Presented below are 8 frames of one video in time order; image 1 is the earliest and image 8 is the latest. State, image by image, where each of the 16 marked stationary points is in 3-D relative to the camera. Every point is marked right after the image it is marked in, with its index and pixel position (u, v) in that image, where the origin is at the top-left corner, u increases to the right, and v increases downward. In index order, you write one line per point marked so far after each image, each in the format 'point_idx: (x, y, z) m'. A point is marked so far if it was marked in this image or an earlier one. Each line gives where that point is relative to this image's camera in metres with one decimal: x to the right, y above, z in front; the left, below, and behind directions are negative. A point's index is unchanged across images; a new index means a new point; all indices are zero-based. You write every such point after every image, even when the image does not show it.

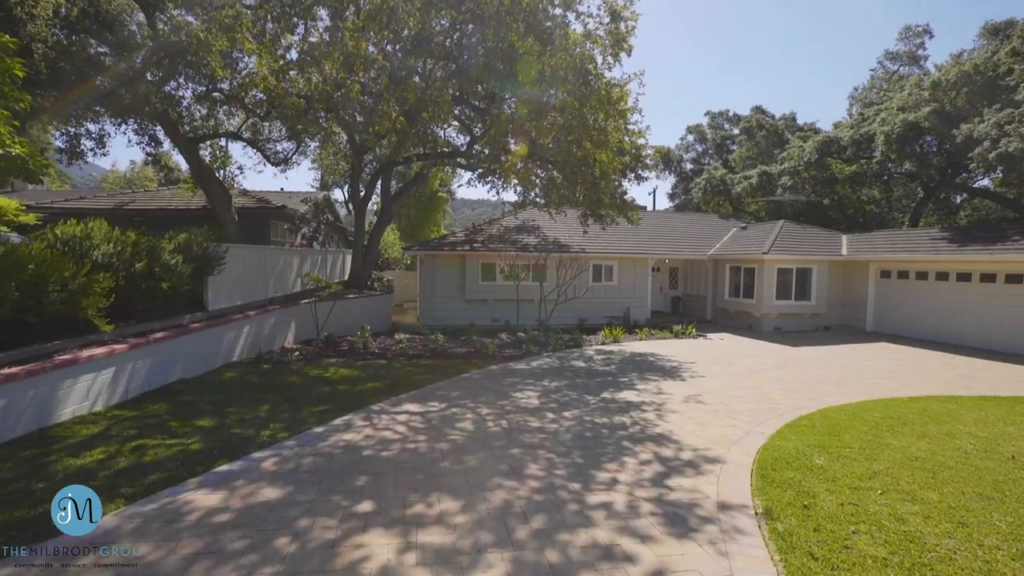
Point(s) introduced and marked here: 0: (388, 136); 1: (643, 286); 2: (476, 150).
0: (-3.4, +4.1, +13.6) m
1: (+4.7, +0.1, +19.2) m
2: (-1.1, +3.9, +14.5) m
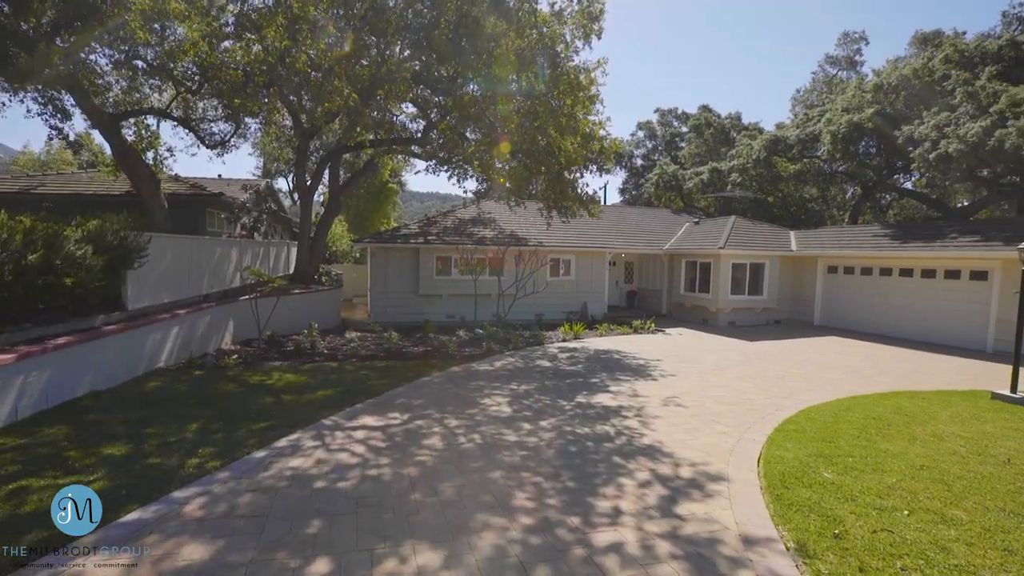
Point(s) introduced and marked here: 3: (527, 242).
0: (-4.3, +4.2, +12.6) m
1: (+3.1, +0.3, +18.9) m
2: (-2.2, +4.1, +13.6) m
3: (+0.4, +1.6, +17.6) m
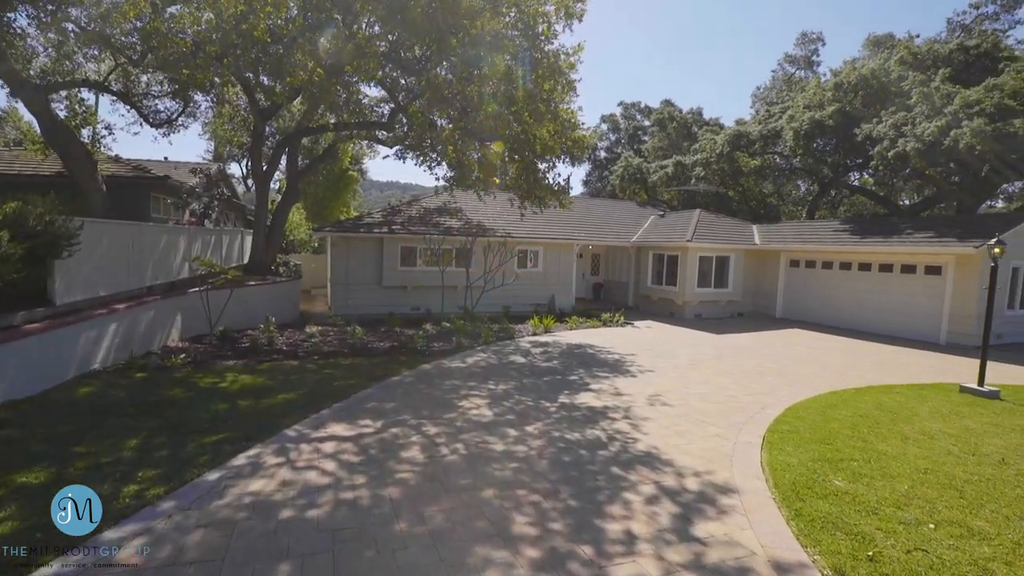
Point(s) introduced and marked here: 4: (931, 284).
0: (-5.0, +4.4, +11.7) m
1: (+2.0, +0.6, +18.7) m
2: (-2.9, +4.3, +12.9) m
3: (-0.6, +1.9, +17.1) m
4: (+13.1, +0.1, +15.8) m
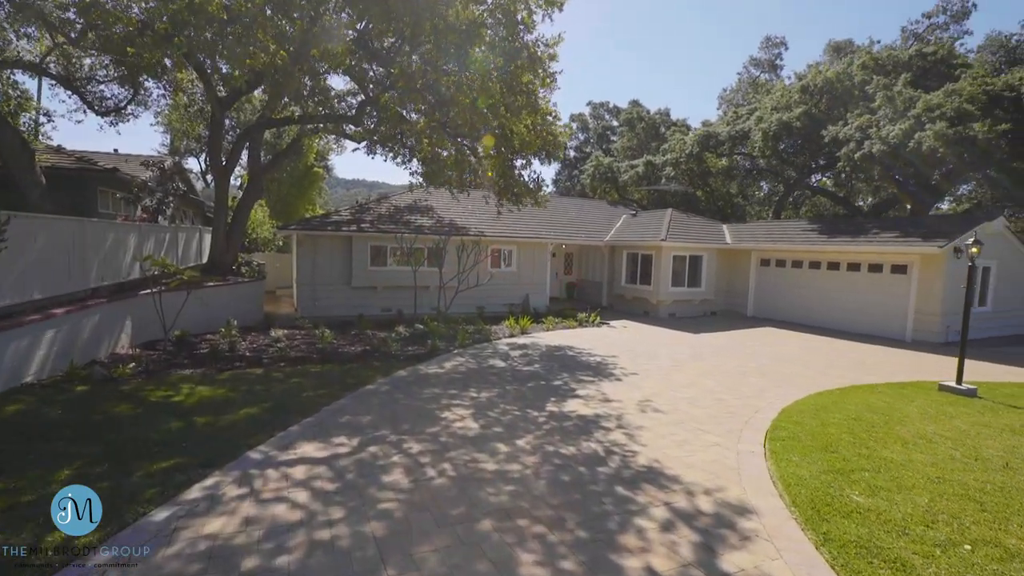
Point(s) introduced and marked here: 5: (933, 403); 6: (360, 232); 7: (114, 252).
0: (-5.5, +4.4, +10.9) m
1: (+1.0, +0.6, +18.4) m
2: (-3.5, +4.2, +12.3) m
3: (-1.5, +1.9, +16.6) m
4: (+12.3, +0.2, +16.2) m
5: (+6.3, -1.7, +7.6) m
6: (-4.4, +1.6, +14.9) m
7: (-7.4, +0.6, +9.4) m
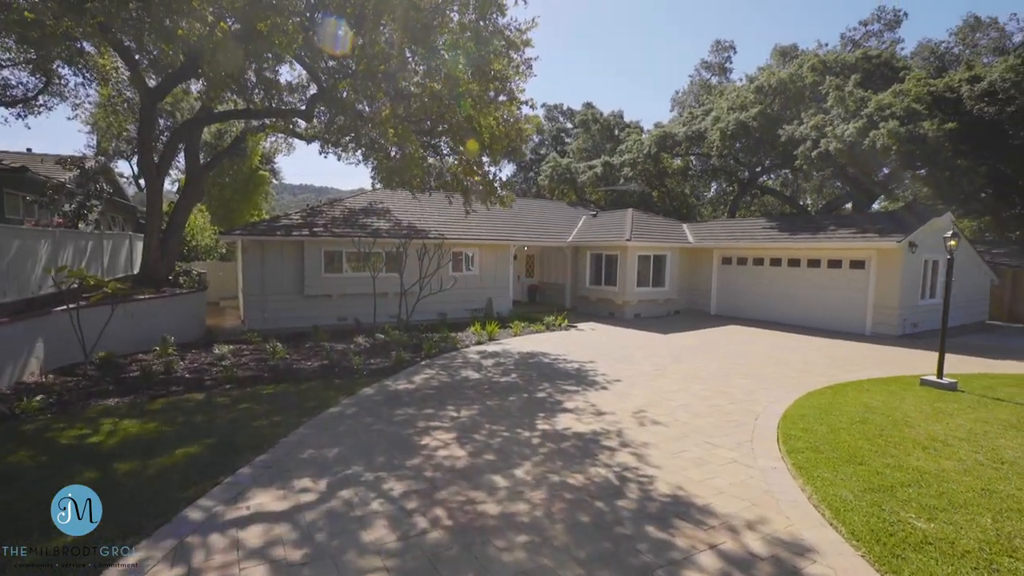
0: (-6.1, +4.1, +9.8) m
1: (-0.2, +0.5, +17.7) m
2: (-4.3, +4.0, +11.3) m
3: (-2.6, +1.7, +15.8) m
4: (+11.2, +0.3, +16.5) m
5: (+6.0, -1.6, +7.4) m
6: (-5.4, +1.4, +13.8) m
7: (-7.8, +0.4, +8.1) m
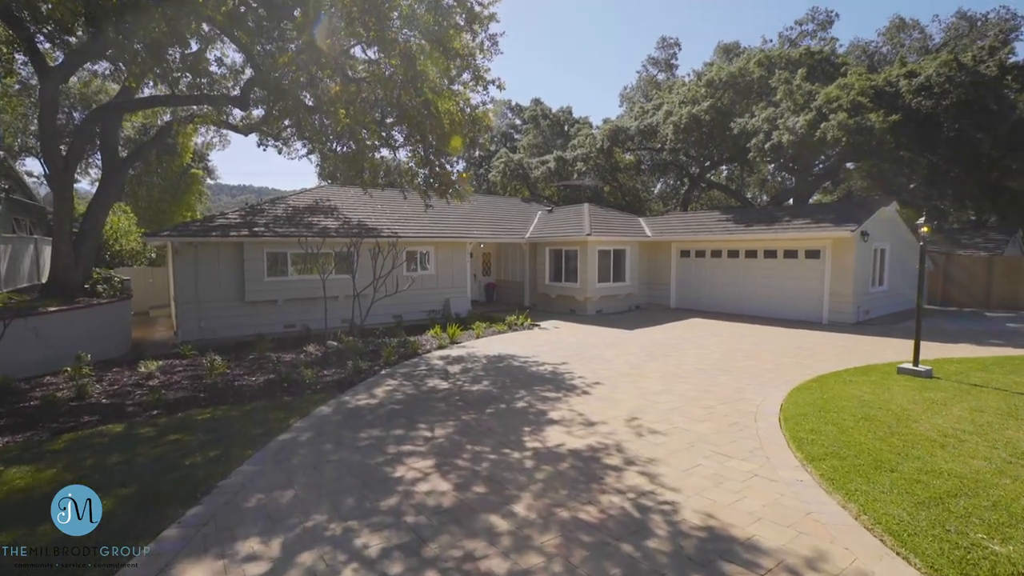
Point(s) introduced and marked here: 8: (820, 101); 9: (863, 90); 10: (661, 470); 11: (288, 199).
0: (-6.8, +4.0, +8.4) m
1: (-1.5, +0.5, +16.9) m
2: (-5.1, +3.9, +10.1) m
3: (-3.8, +1.6, +14.8) m
4: (+9.9, +0.7, +16.8) m
5: (+5.7, -1.4, +7.2) m
6: (-6.3, +1.3, +12.5) m
7: (-8.2, +0.2, +6.6) m
8: (+11.3, +6.9, +18.7) m
9: (+12.7, +7.2, +18.5) m
10: (+1.2, -1.5, +4.3) m
11: (-6.9, +2.8, +15.9) m
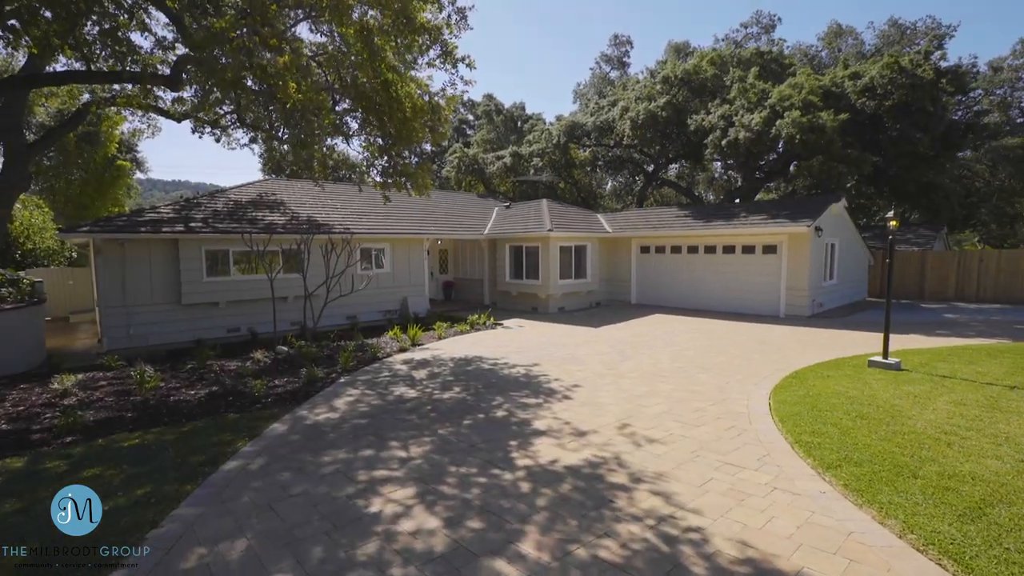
0: (-7.3, +3.9, +7.2) m
1: (-2.8, +0.5, +16.1) m
2: (-5.7, +3.9, +9.0) m
3: (-4.8, +1.6, +13.8) m
4: (+8.7, +0.9, +17.1) m
5: (+5.3, -1.3, +7.2) m
6: (-7.1, +1.2, +11.3) m
7: (-8.4, +0.1, +5.2) m
8: (+9.8, +7.1, +19.1) m
9: (+11.2, +7.4, +19.0) m
10: (+1.2, -1.5, +3.8) m
11: (-8.1, +2.8, +14.6) m
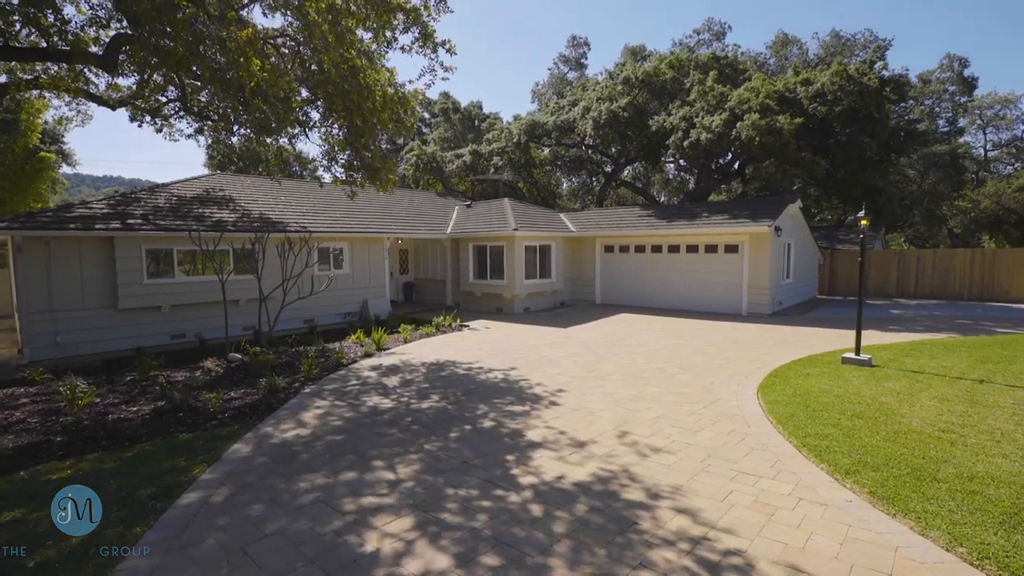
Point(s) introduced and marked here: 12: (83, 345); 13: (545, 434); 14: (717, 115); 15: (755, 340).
0: (-7.5, +3.9, +6.2) m
1: (-3.8, +0.5, +15.5) m
2: (-6.1, +3.9, +8.1) m
3: (-5.6, +1.6, +12.9) m
4: (+7.5, +0.9, +17.4) m
5: (+5.1, -1.3, +7.2) m
6: (-7.7, +1.2, +10.2) m
7: (-8.5, 0.0, +4.1) m
8: (+8.4, +7.1, +19.5) m
9: (+9.9, +7.5, +19.5) m
10: (+1.2, -1.5, +3.5) m
11: (-9.0, +2.7, +13.5) m
12: (-8.5, -1.2, +10.2) m
13: (+0.3, -1.5, +5.3) m
14: (+7.8, +6.7, +19.7) m
15: (+5.4, -1.1, +11.2) m
